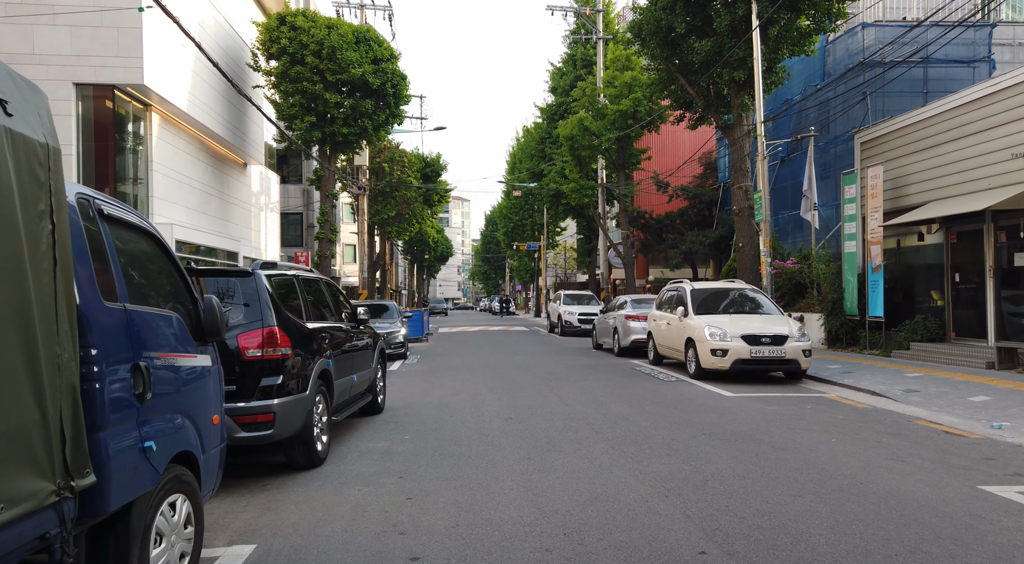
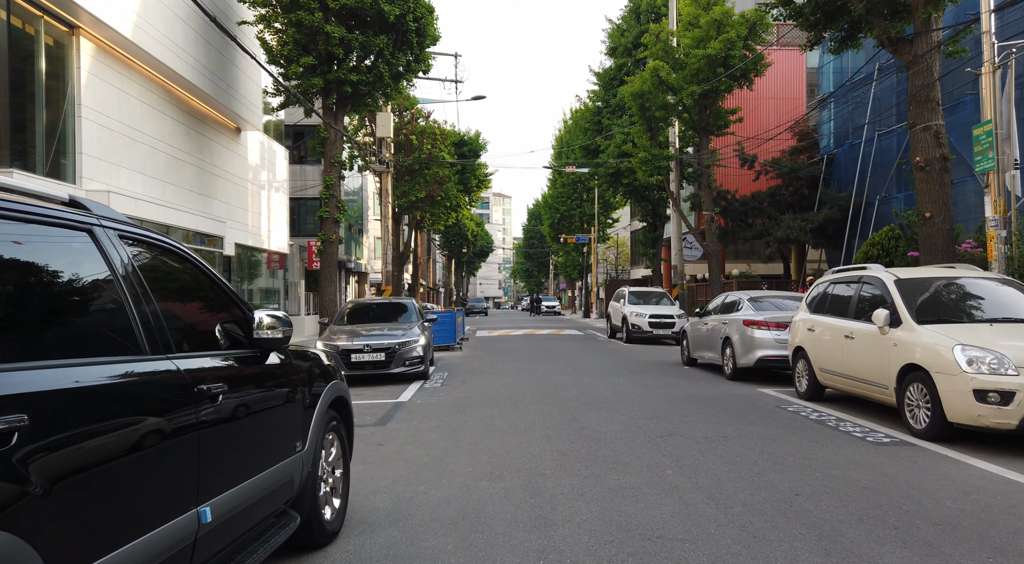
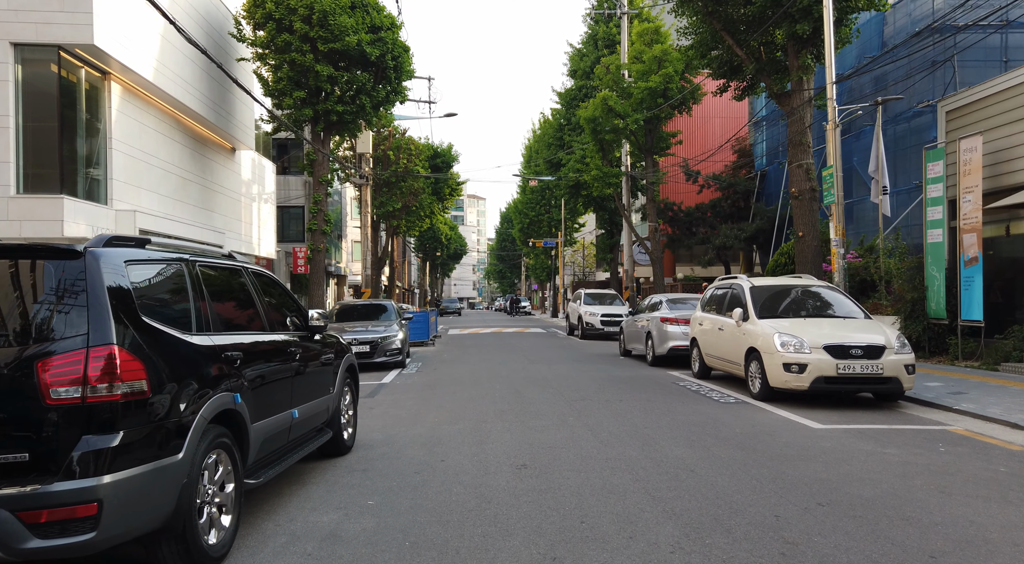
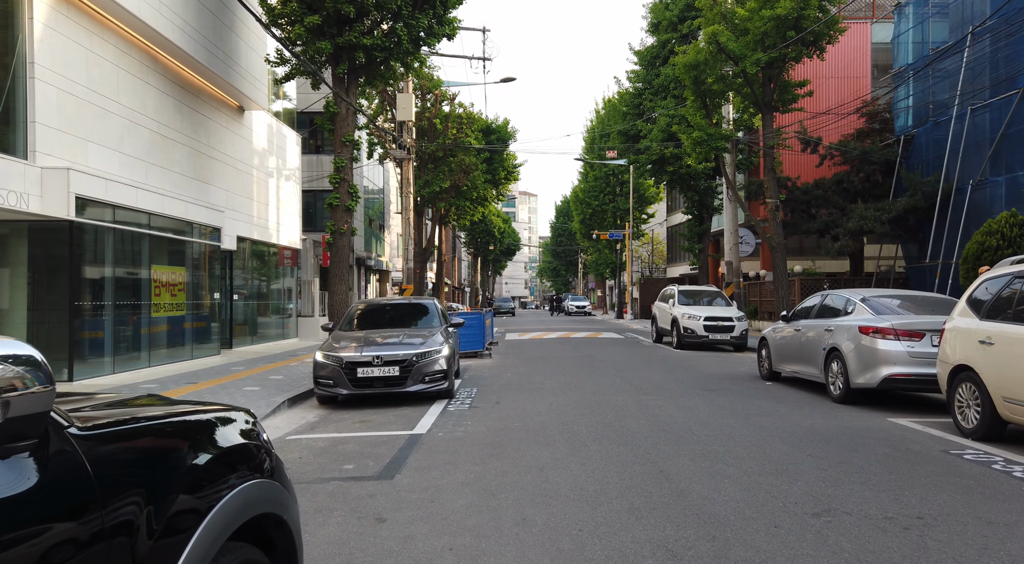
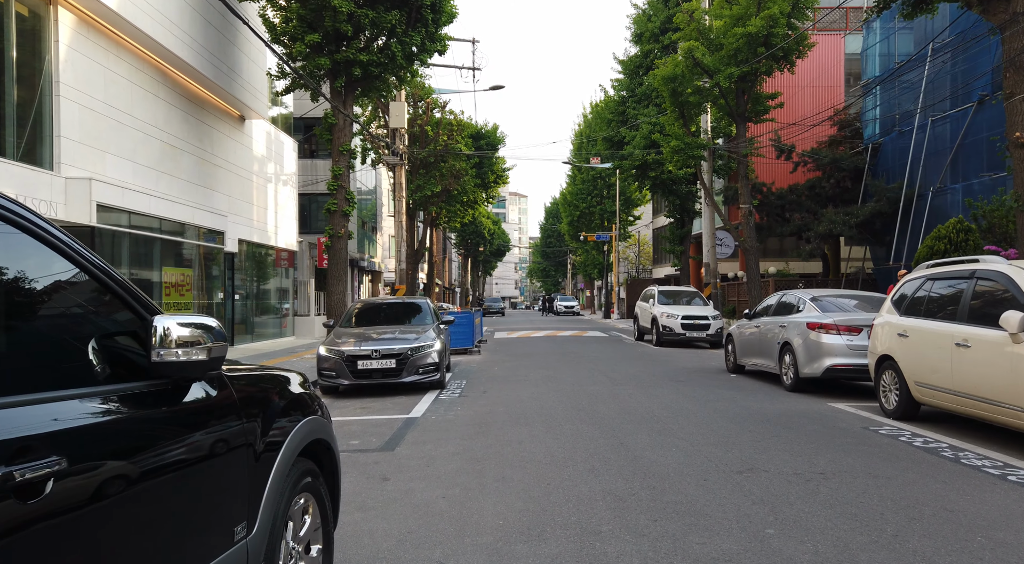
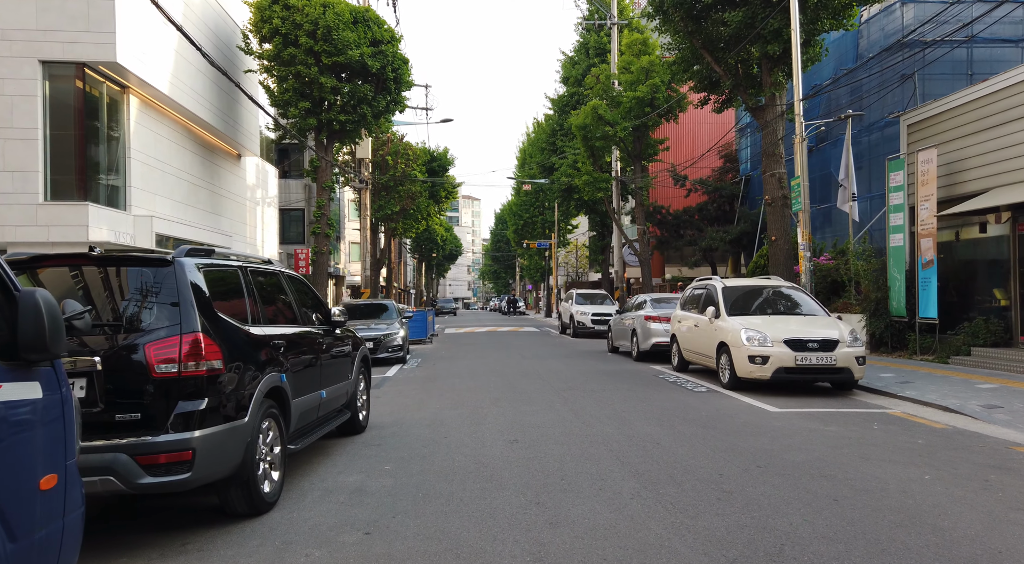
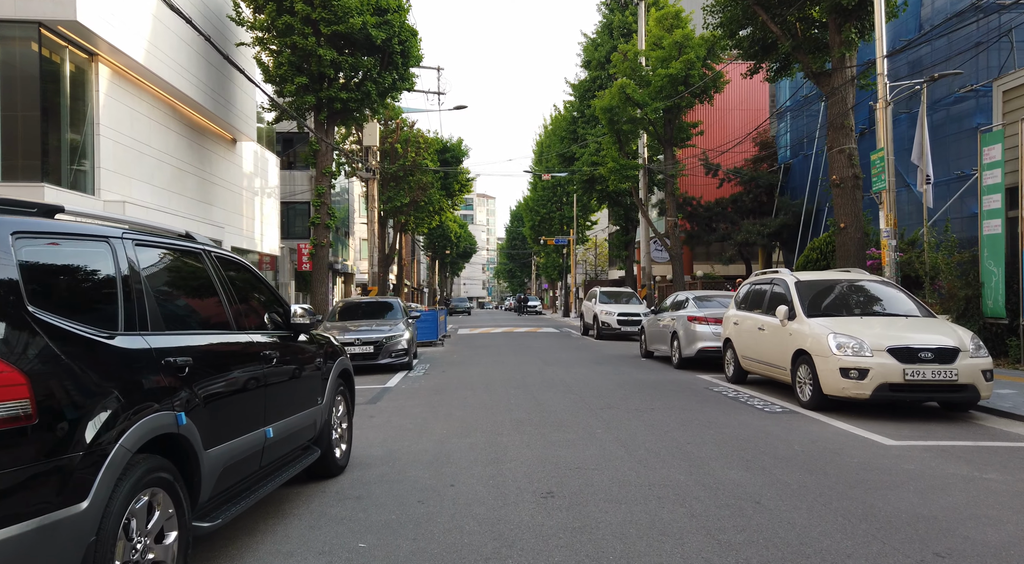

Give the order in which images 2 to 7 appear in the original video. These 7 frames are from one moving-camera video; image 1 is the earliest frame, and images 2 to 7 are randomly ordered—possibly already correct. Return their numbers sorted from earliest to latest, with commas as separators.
6, 3, 7, 2, 5, 4
